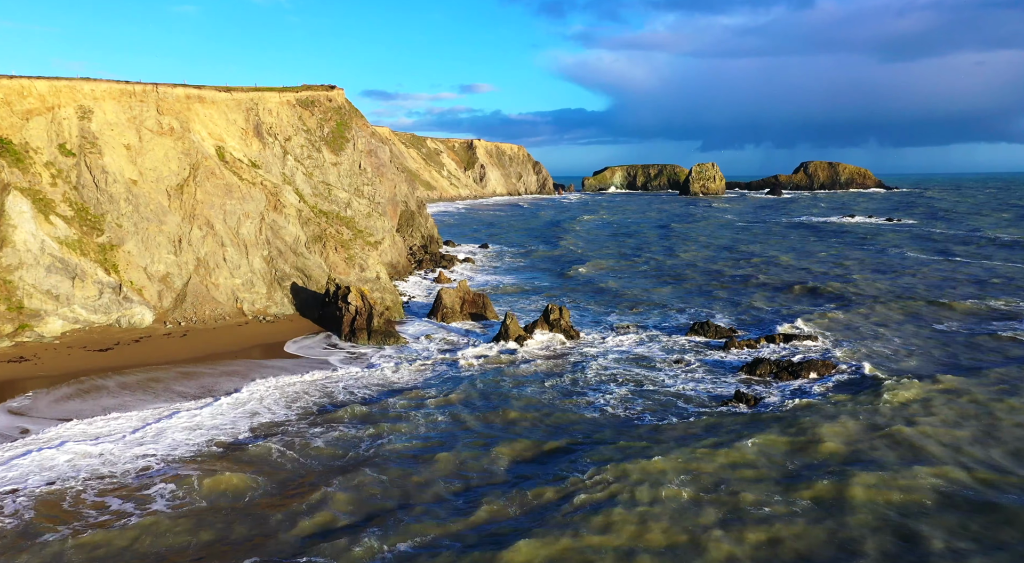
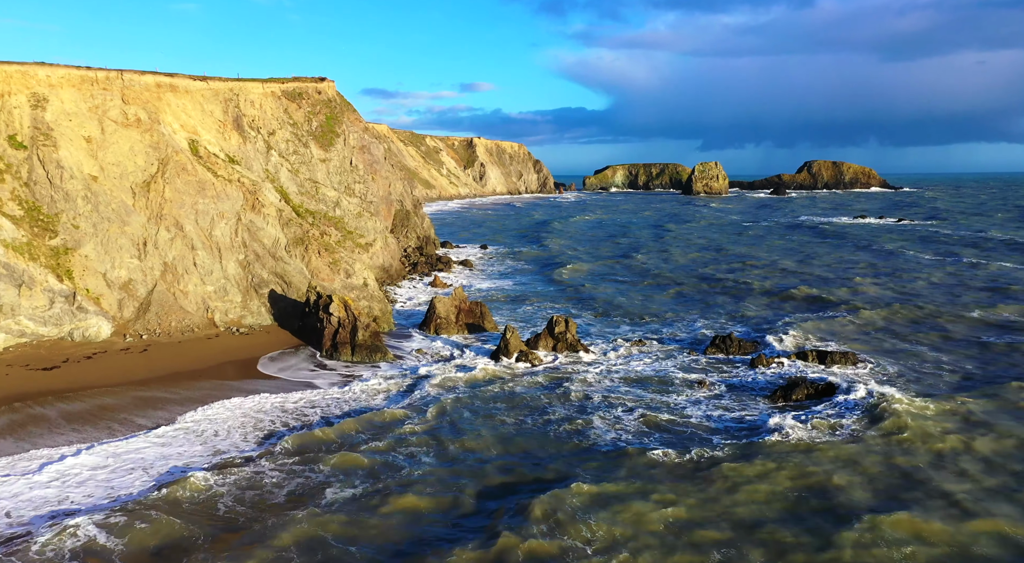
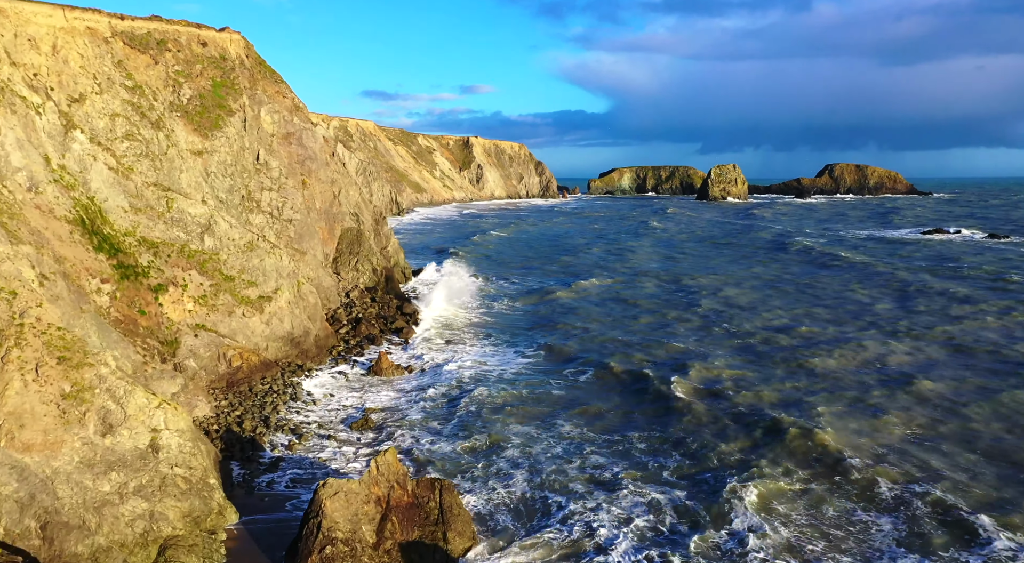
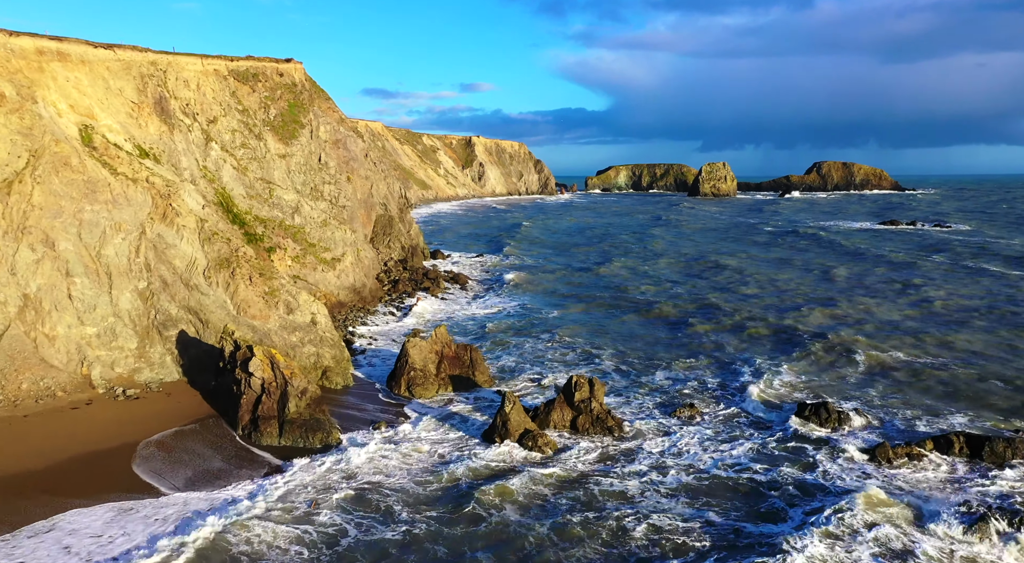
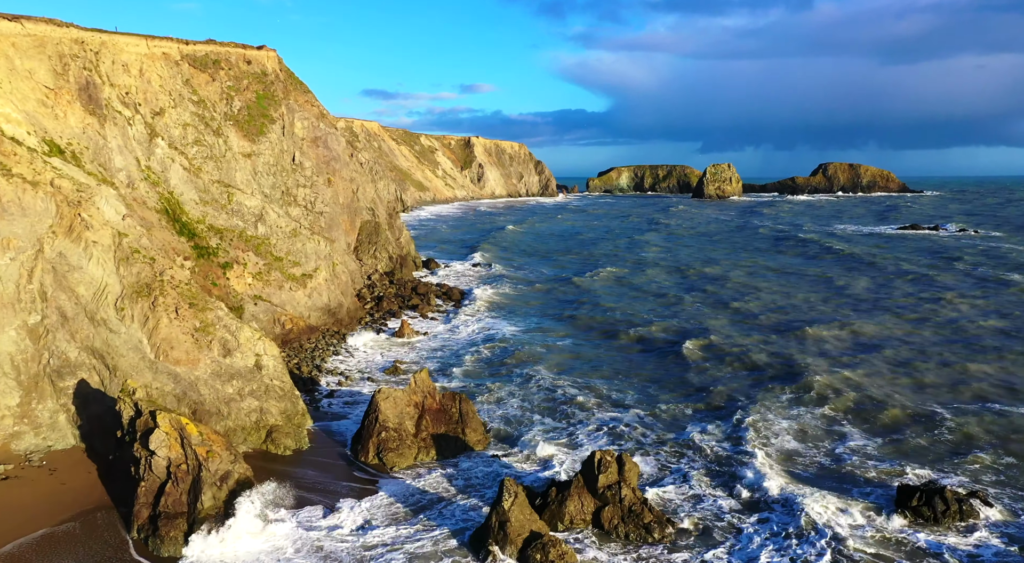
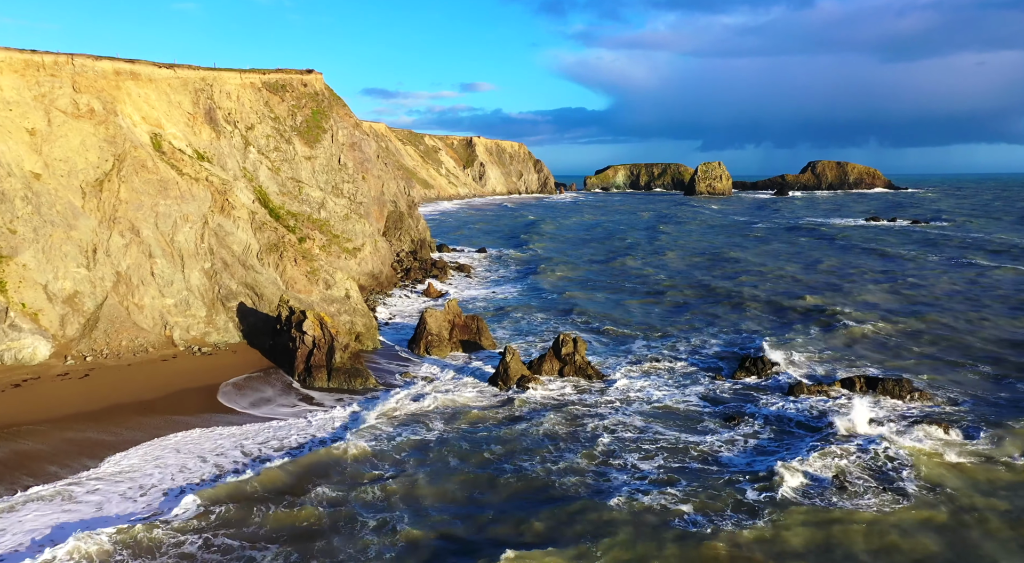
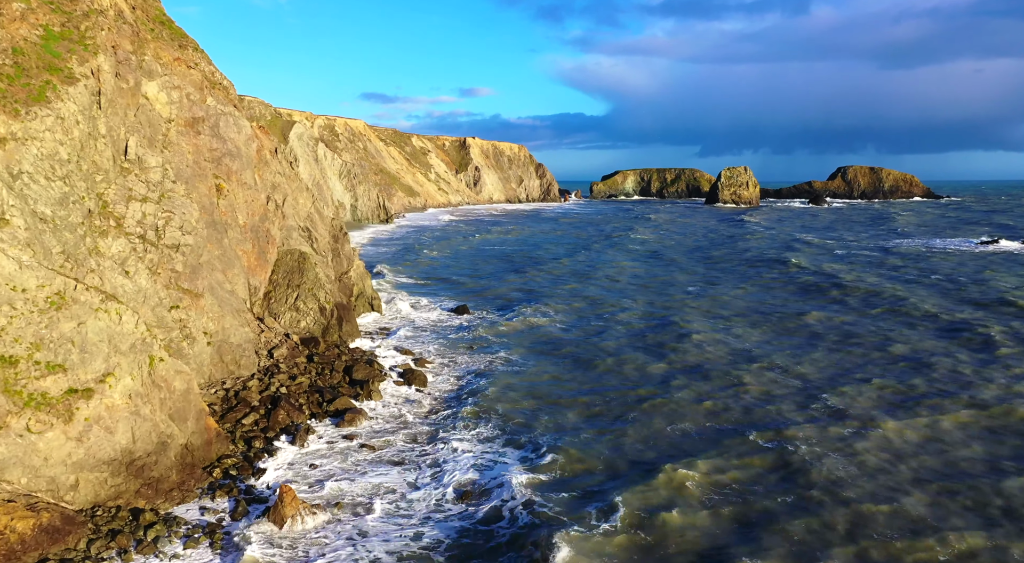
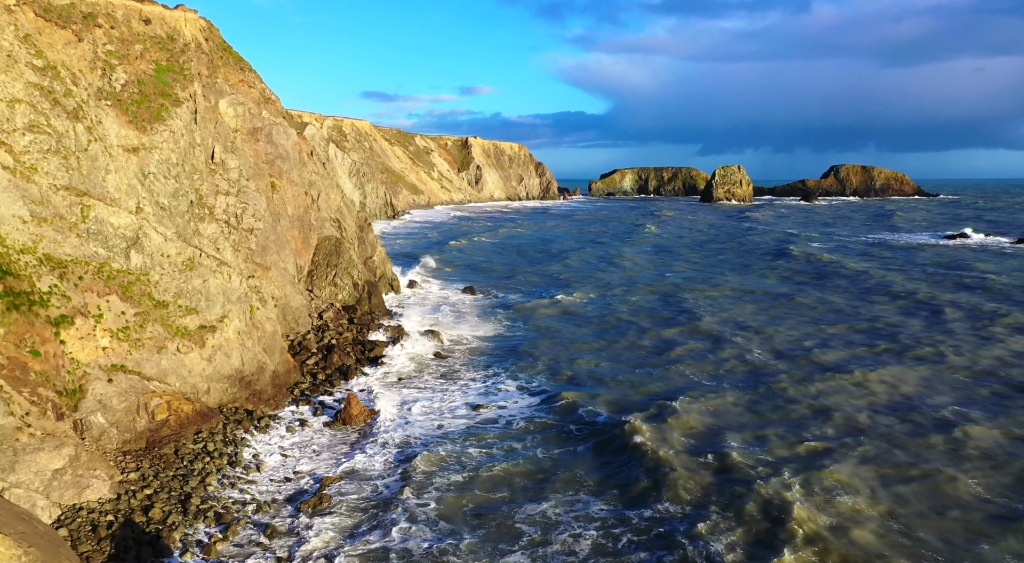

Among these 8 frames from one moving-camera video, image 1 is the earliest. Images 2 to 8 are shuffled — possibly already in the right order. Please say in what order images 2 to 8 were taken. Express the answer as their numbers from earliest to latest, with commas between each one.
2, 6, 4, 5, 3, 8, 7
